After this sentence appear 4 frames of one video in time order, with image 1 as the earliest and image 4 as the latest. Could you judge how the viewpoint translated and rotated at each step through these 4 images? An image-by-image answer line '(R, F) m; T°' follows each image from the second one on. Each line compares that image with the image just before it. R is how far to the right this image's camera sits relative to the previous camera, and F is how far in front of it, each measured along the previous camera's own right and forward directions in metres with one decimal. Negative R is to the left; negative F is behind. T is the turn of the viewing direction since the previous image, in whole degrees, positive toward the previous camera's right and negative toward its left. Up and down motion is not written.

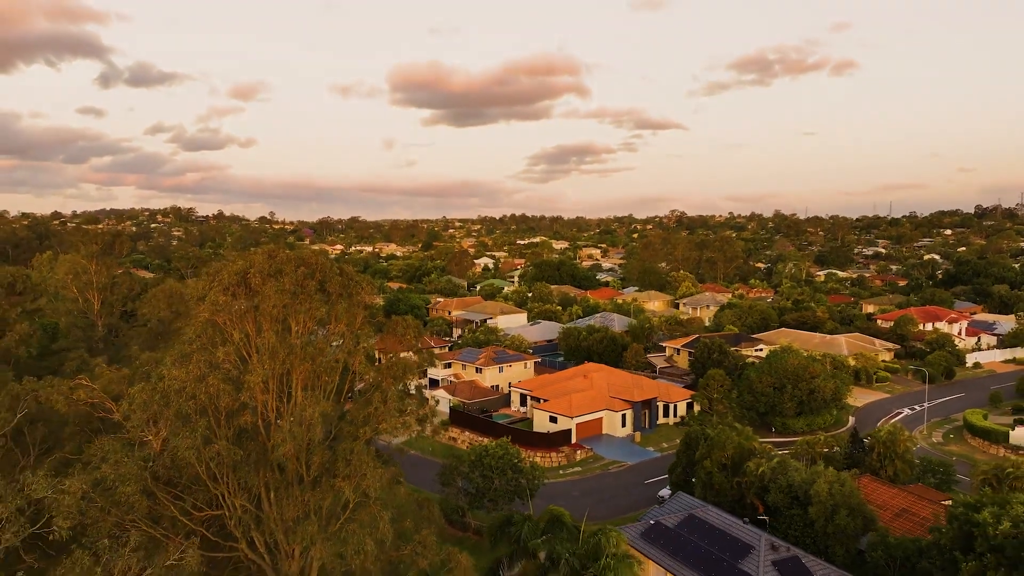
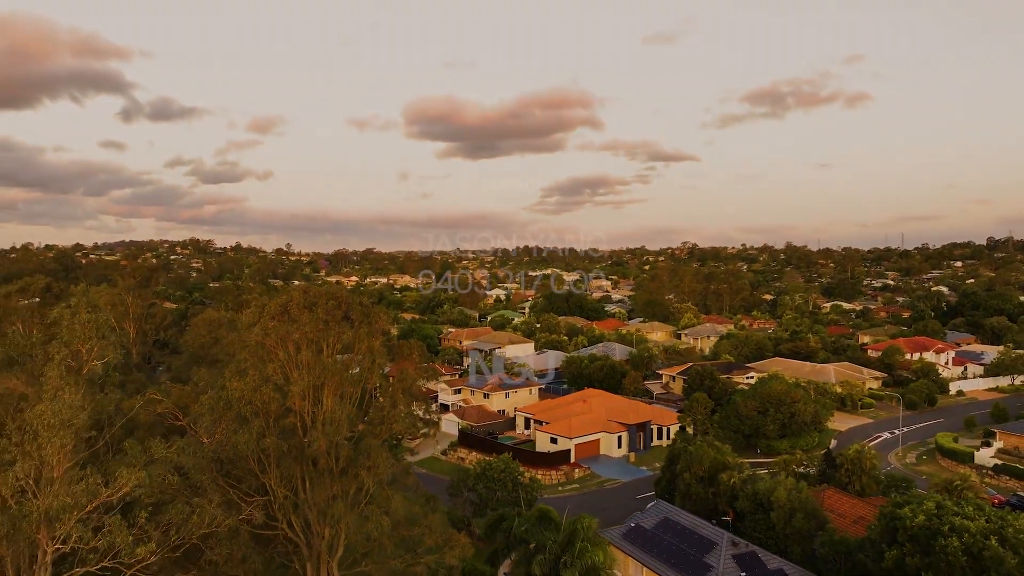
(+0.5, -3.1) m; -1°
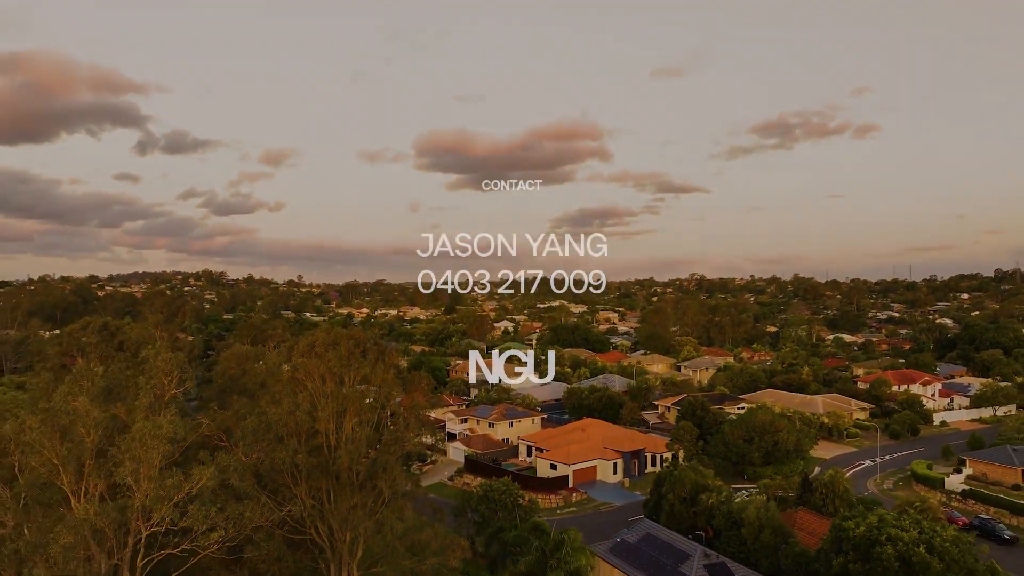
(+0.4, -3.0) m; -1°
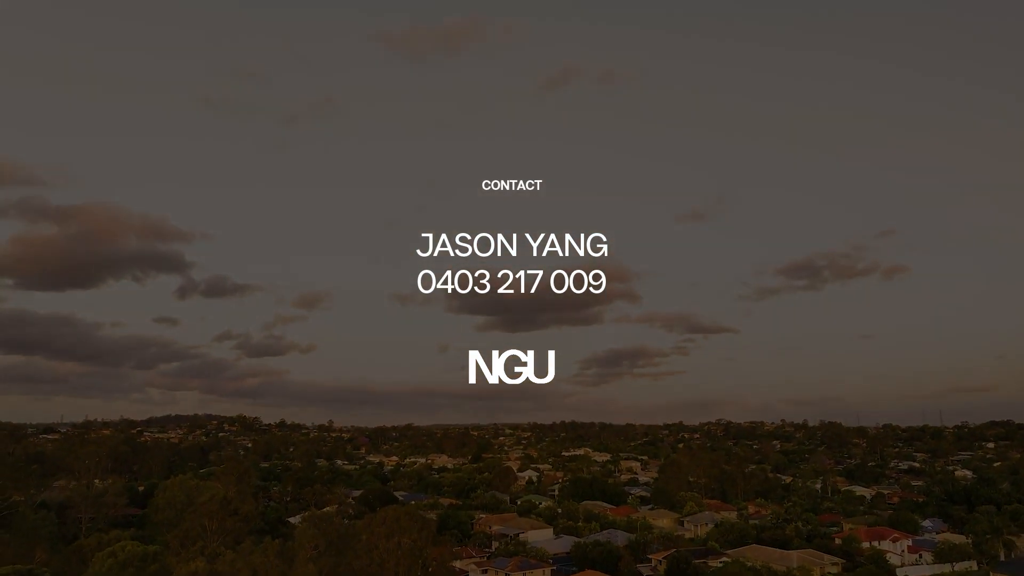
(+1.2, -11.0) m; -2°
